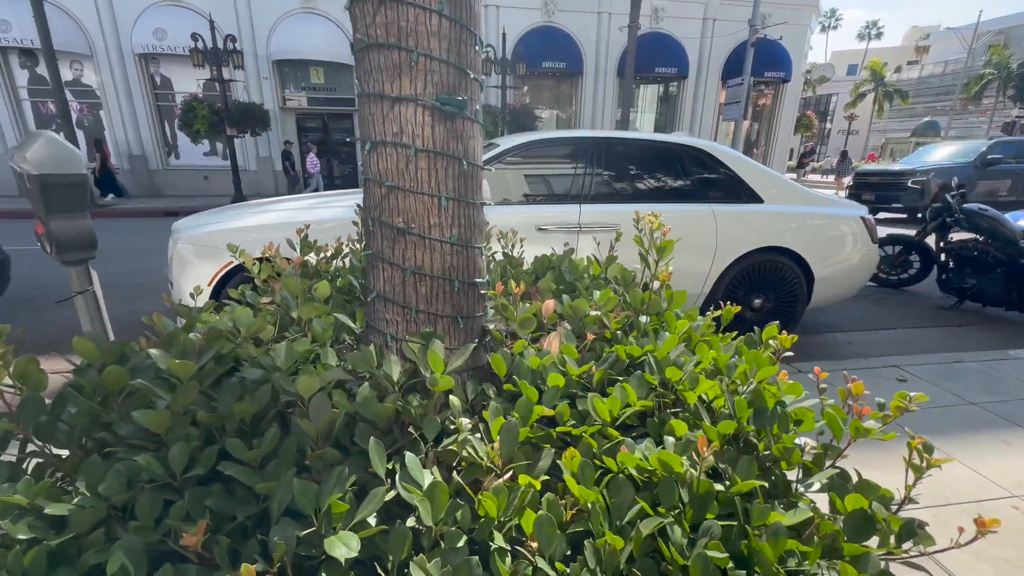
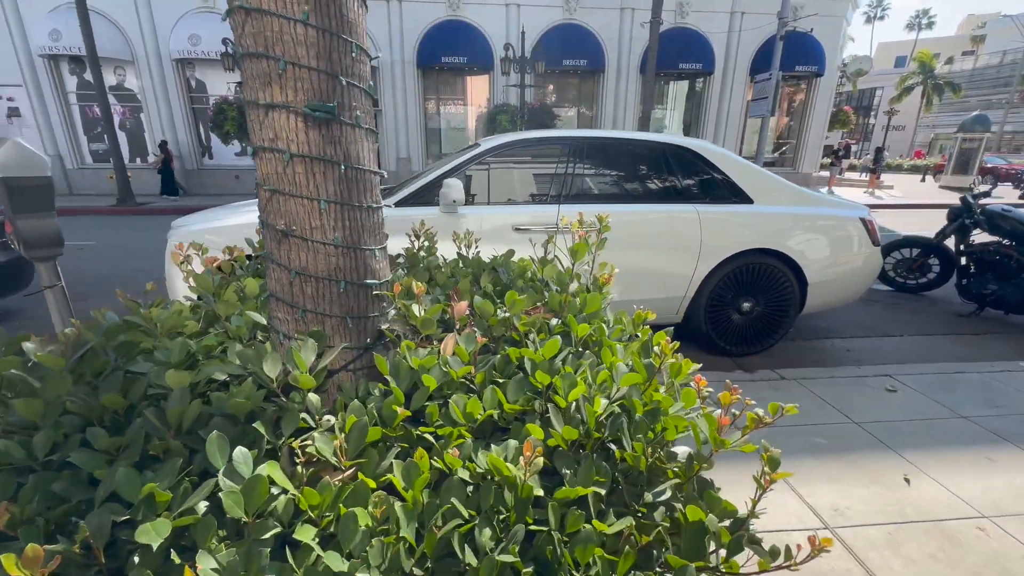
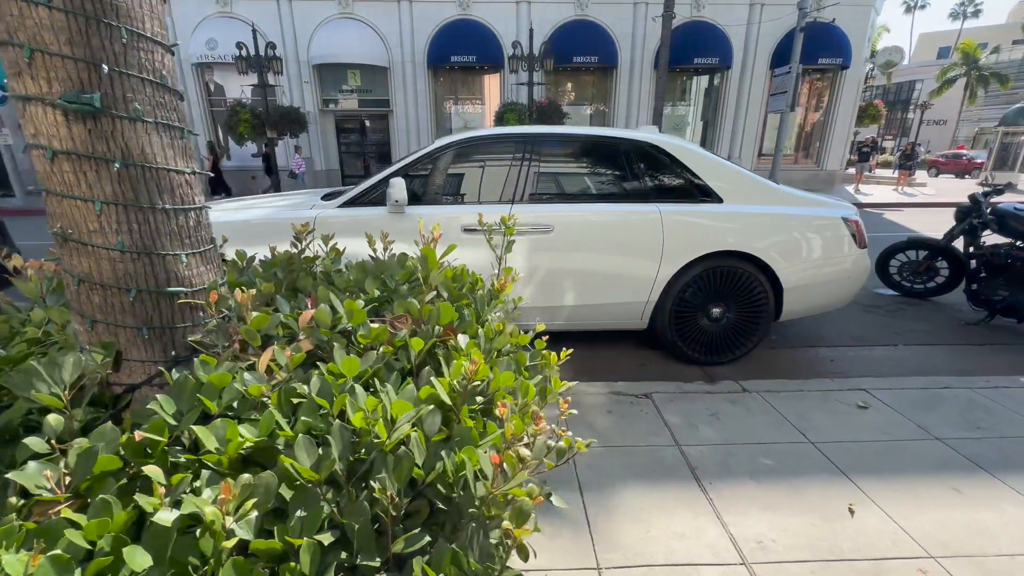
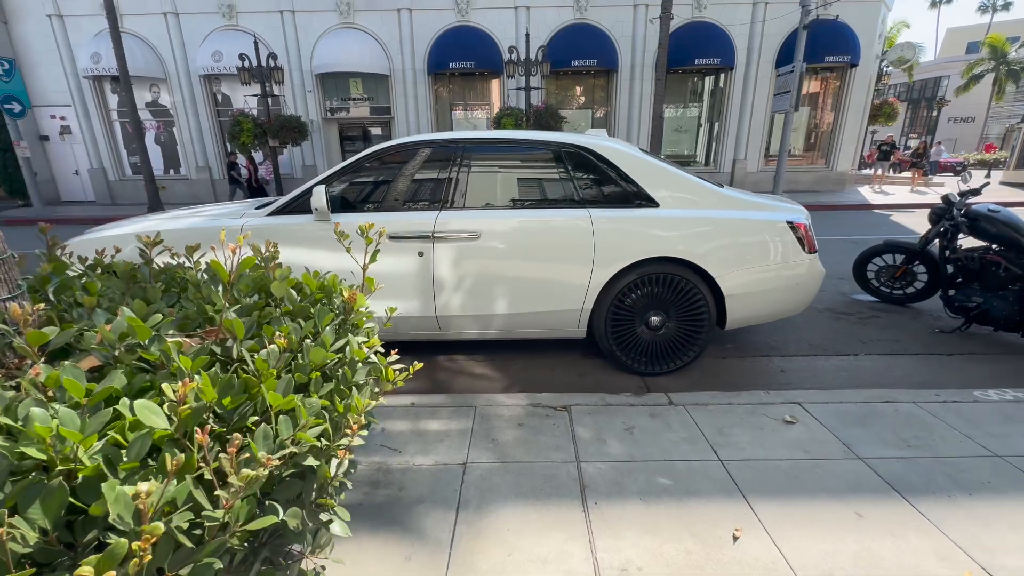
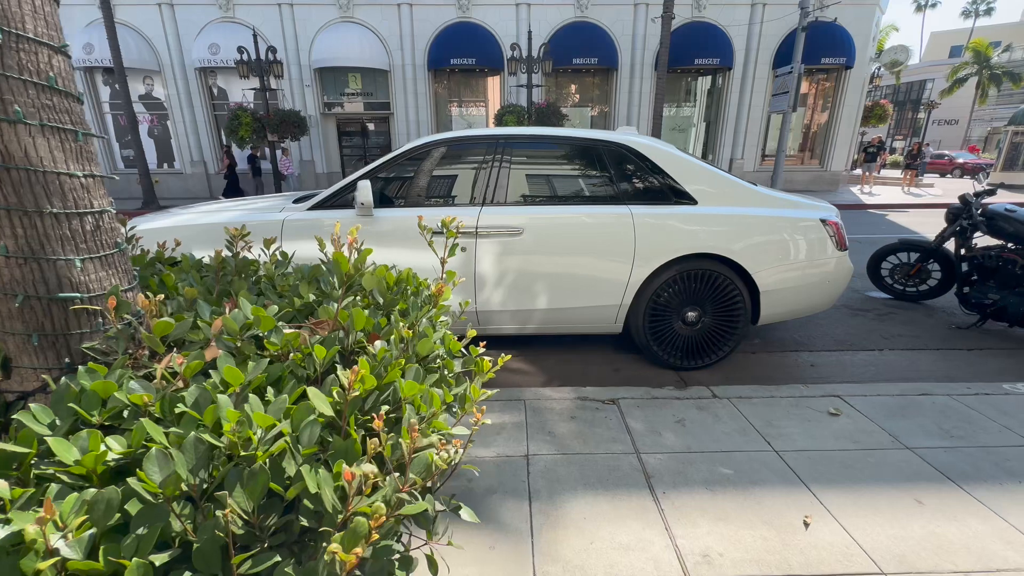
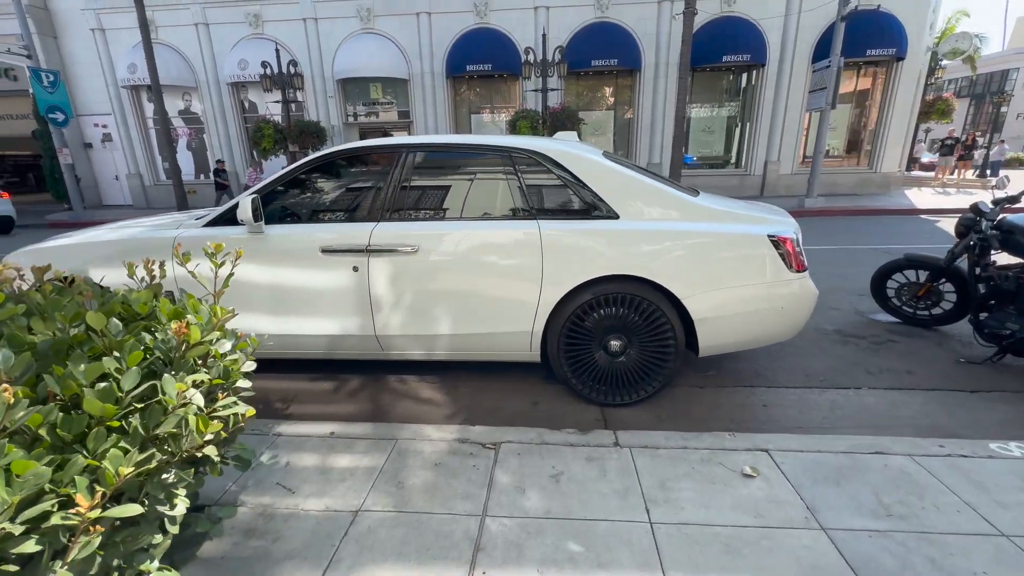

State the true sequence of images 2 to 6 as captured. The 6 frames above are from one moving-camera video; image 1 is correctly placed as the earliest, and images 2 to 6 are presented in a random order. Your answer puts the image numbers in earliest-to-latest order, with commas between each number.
2, 3, 5, 4, 6
